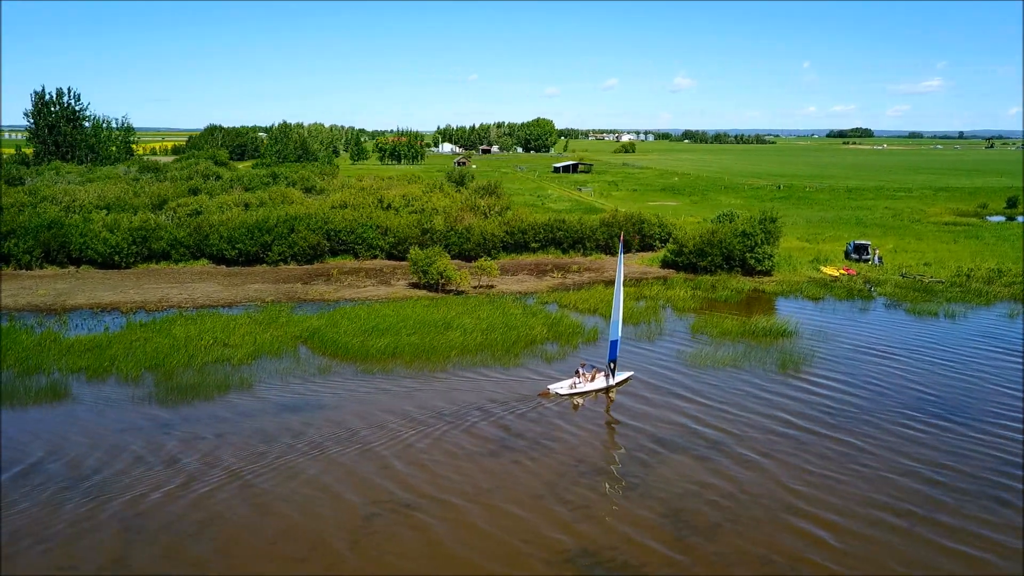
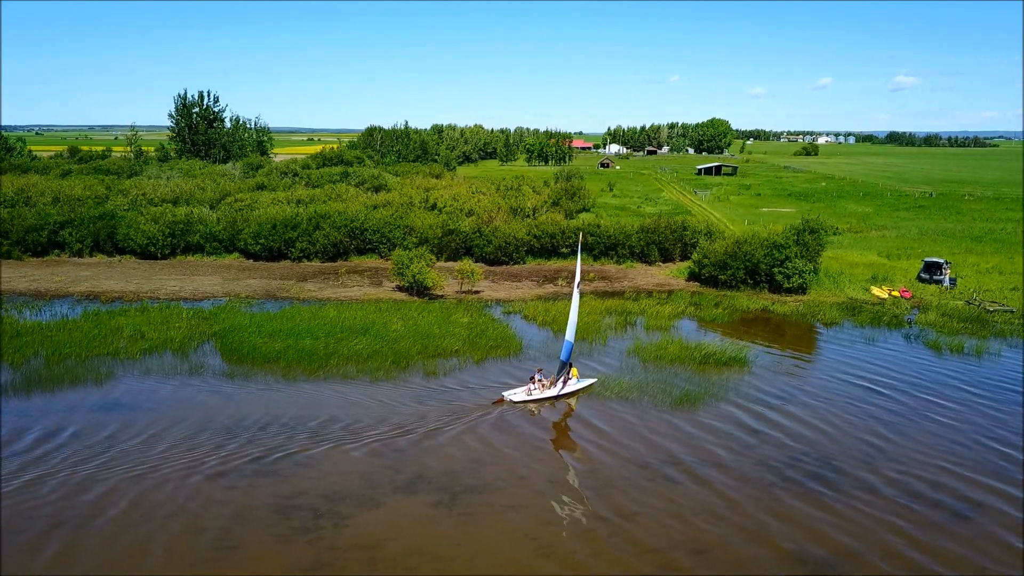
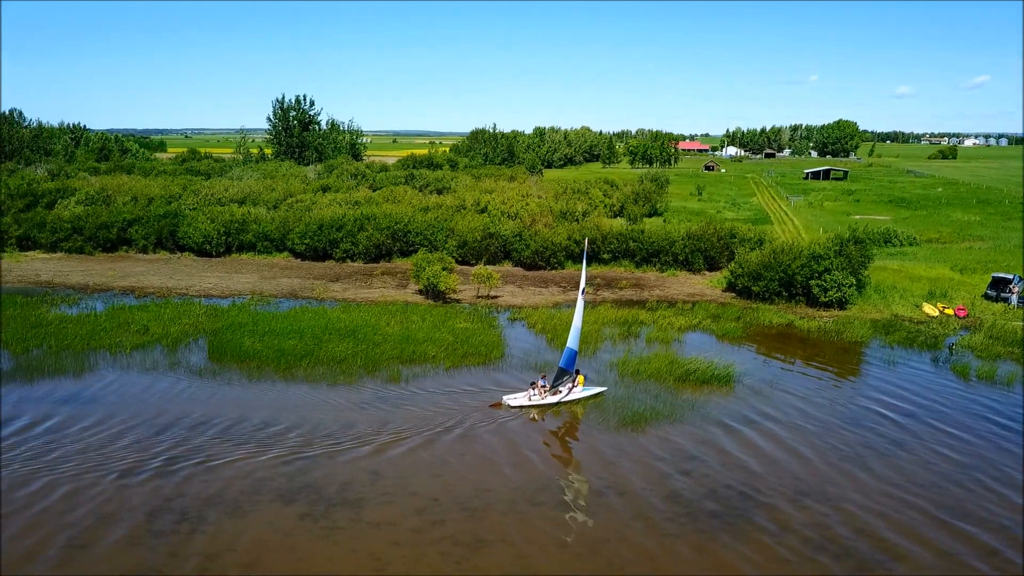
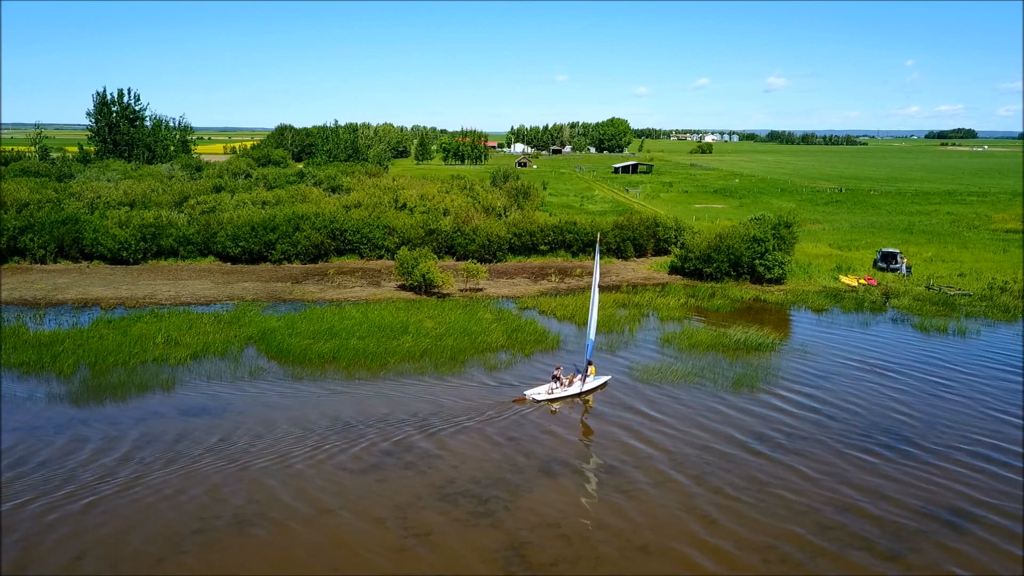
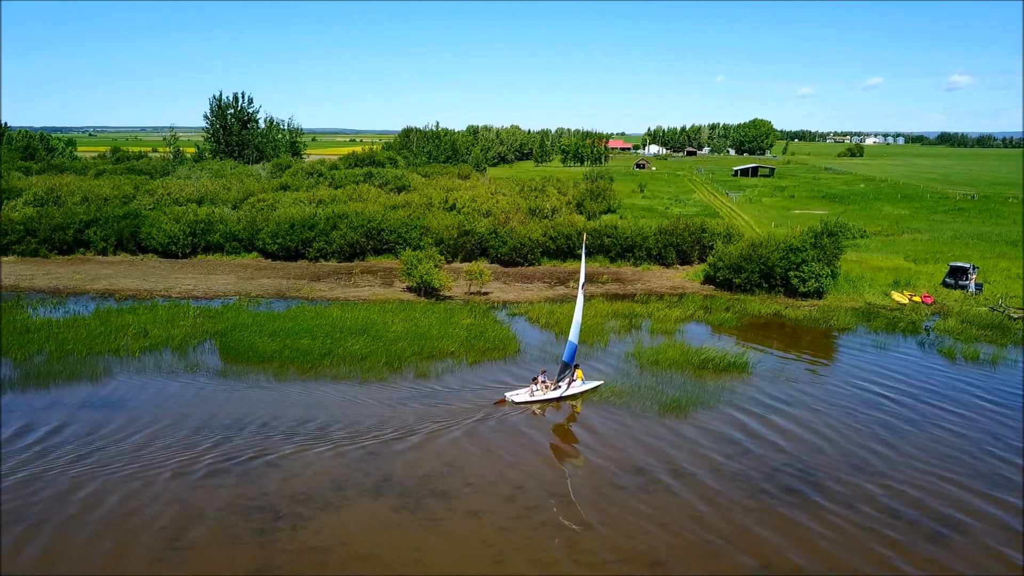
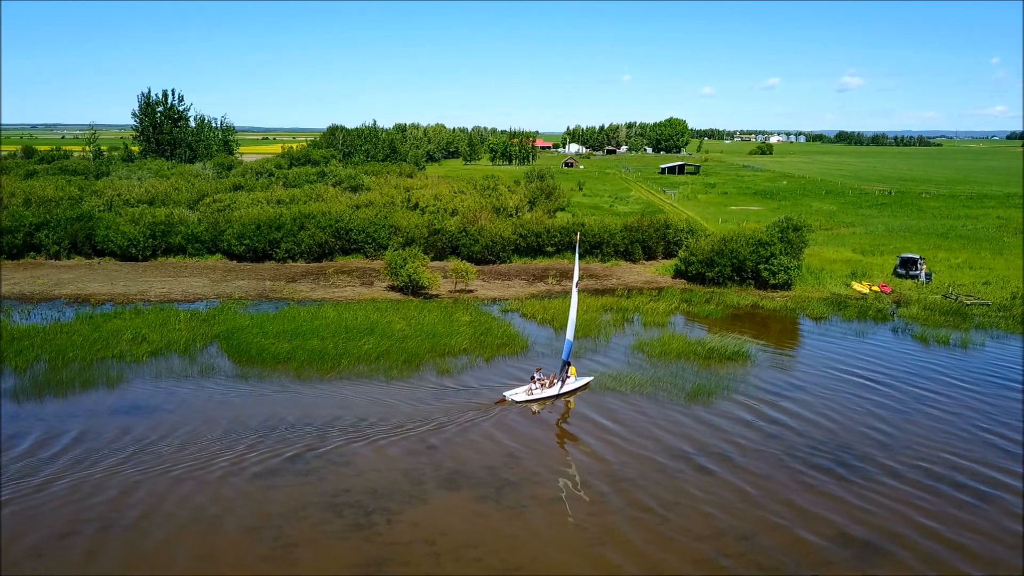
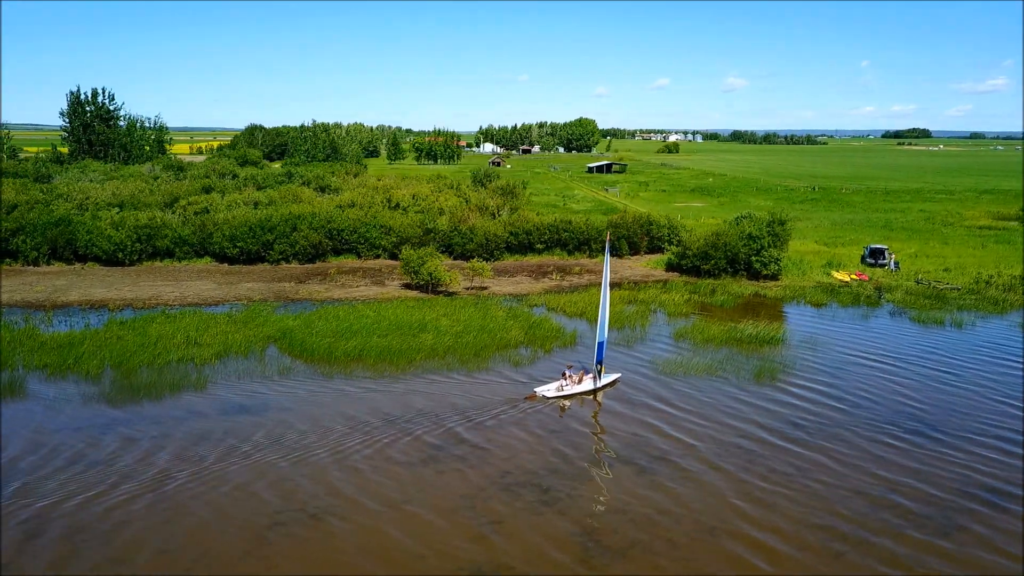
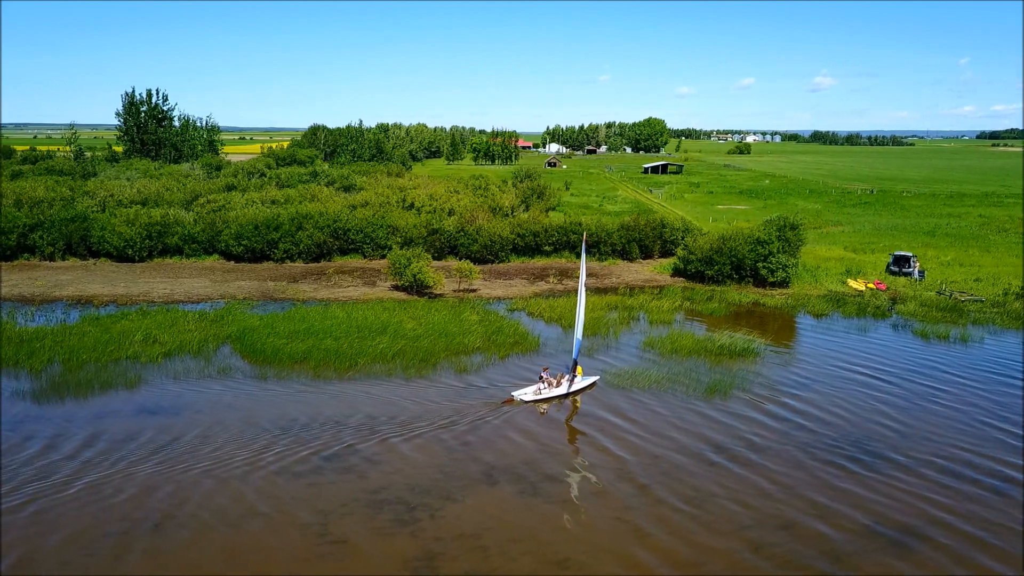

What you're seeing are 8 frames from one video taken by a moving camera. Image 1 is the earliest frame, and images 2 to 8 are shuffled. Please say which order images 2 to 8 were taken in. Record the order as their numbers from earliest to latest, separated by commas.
7, 4, 8, 6, 2, 5, 3
